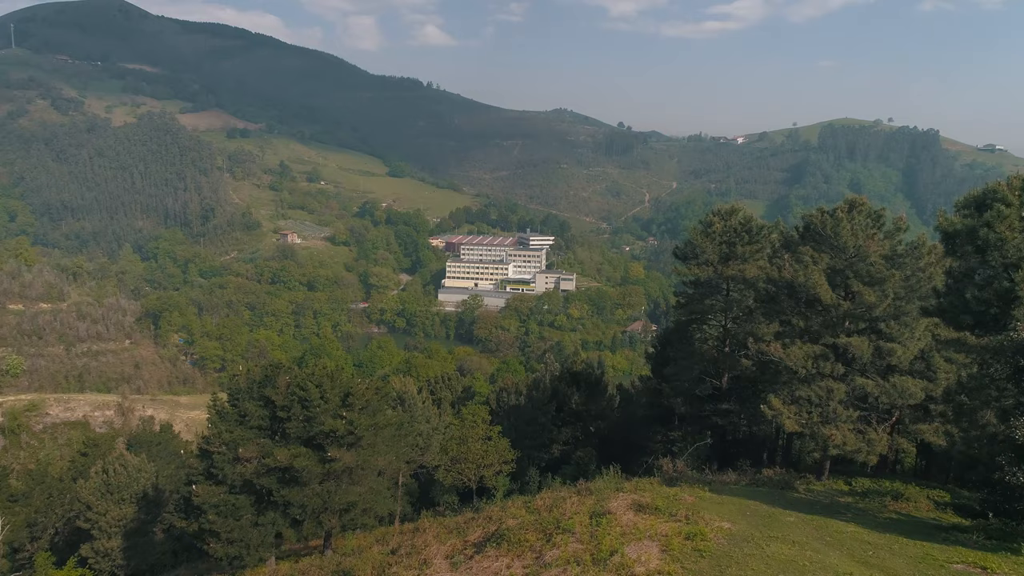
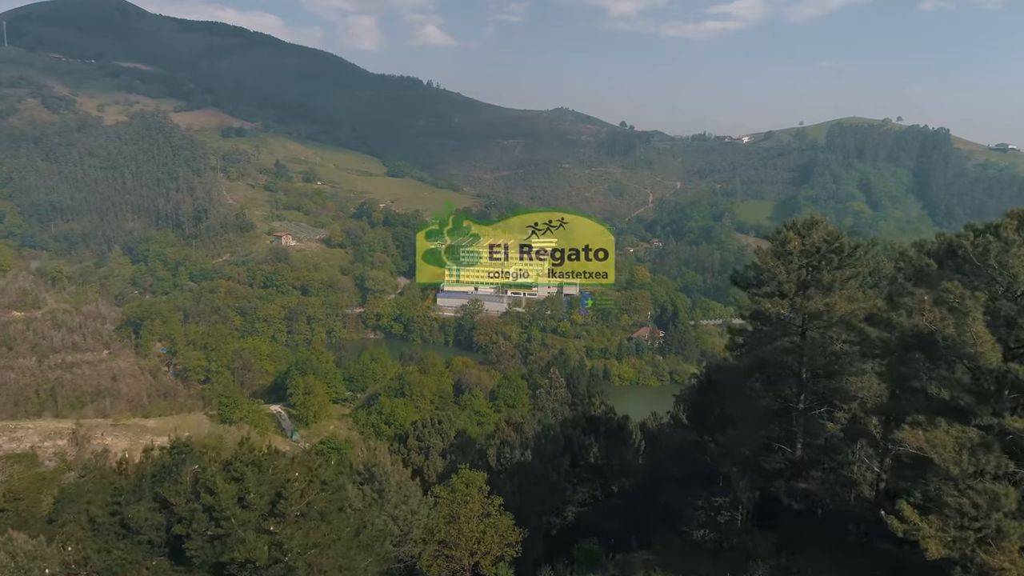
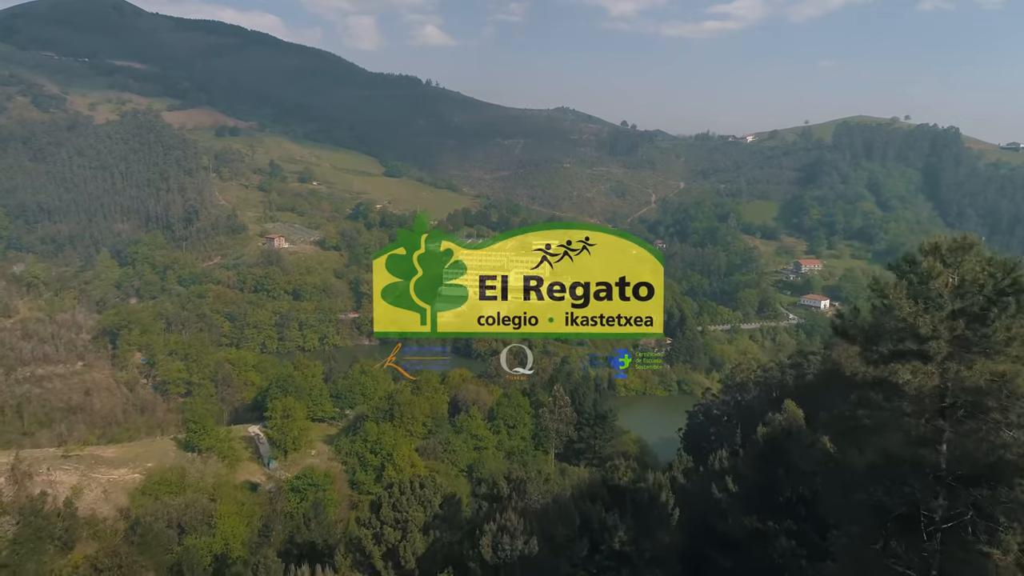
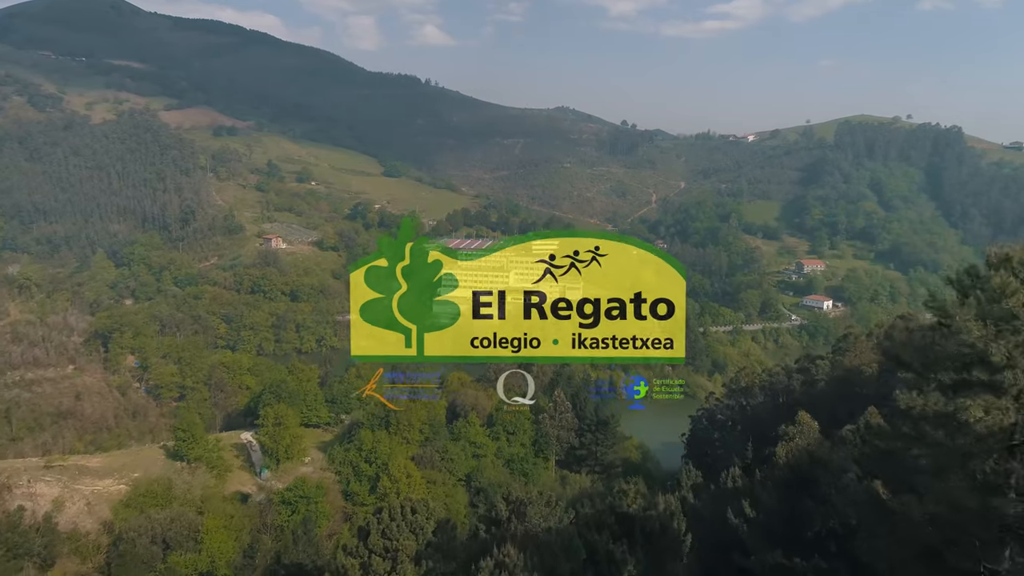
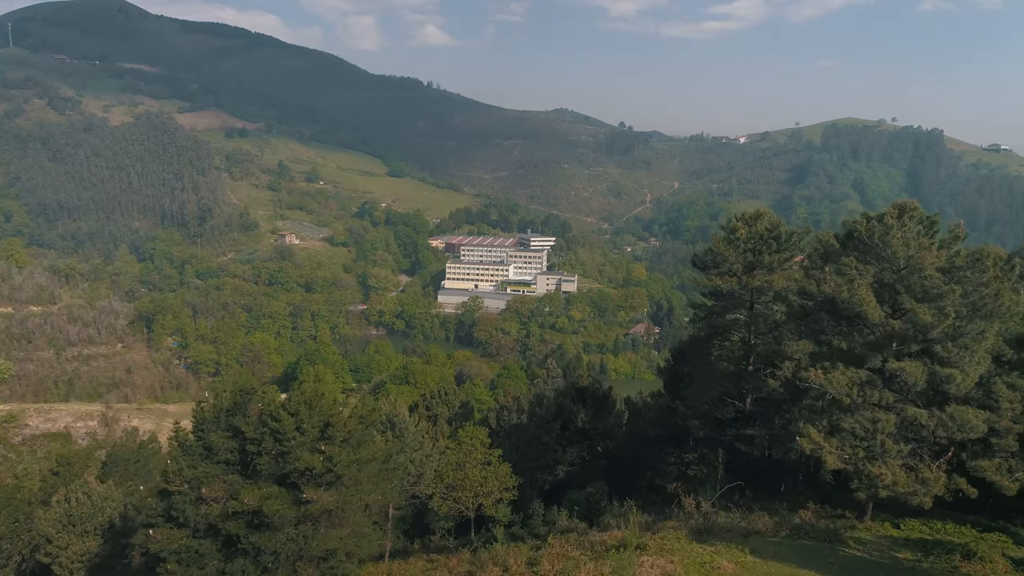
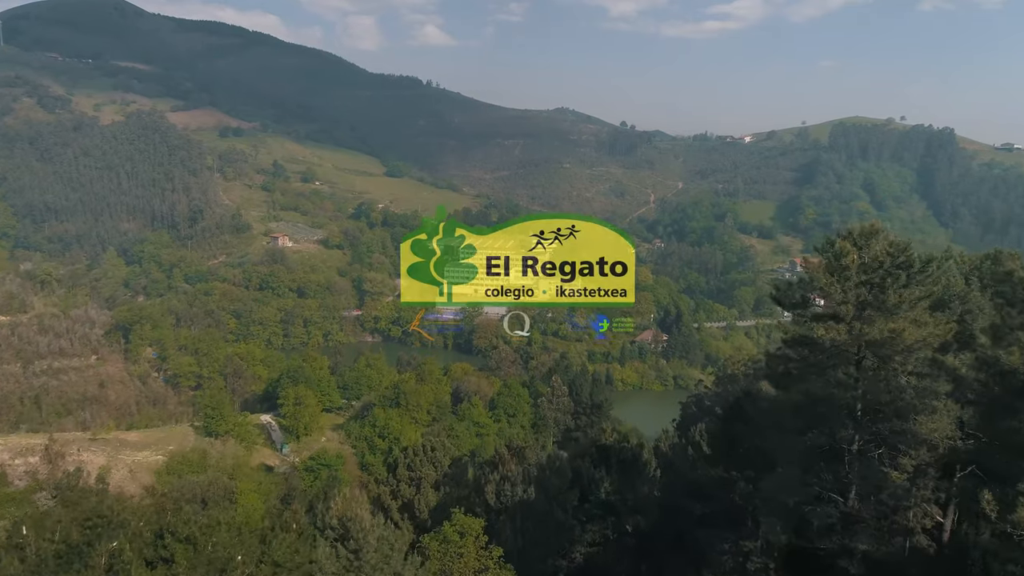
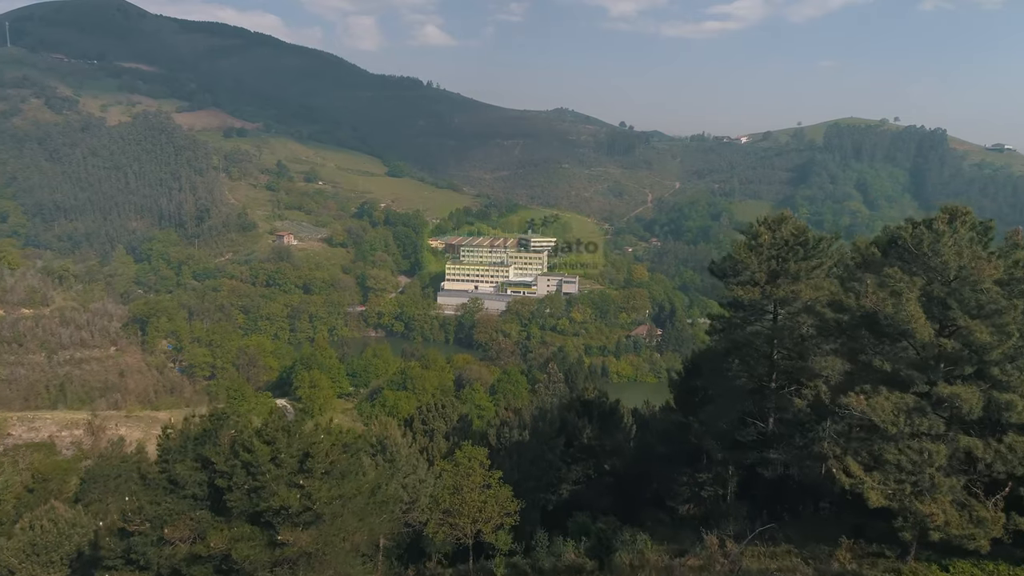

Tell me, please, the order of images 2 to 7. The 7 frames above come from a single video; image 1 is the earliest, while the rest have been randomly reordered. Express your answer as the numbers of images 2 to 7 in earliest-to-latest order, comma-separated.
5, 7, 2, 6, 3, 4
